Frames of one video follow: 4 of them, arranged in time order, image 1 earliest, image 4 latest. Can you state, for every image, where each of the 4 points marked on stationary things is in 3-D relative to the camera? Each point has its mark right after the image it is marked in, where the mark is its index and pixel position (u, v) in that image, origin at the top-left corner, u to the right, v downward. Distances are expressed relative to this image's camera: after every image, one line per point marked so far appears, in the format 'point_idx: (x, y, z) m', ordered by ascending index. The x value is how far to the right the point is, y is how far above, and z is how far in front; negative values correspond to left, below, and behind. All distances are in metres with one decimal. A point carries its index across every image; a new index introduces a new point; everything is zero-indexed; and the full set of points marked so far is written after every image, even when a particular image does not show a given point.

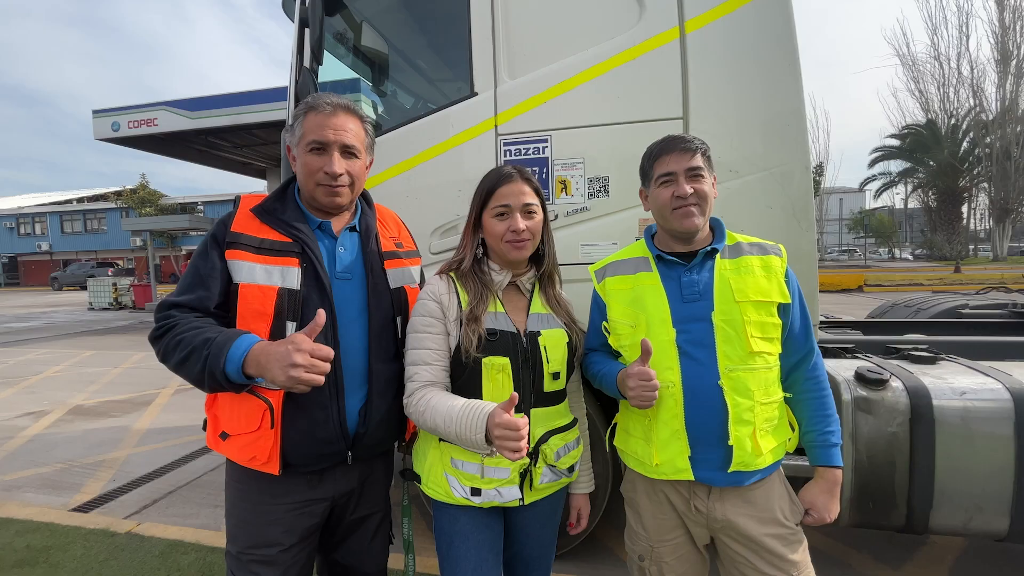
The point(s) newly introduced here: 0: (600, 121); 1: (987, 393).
0: (+0.4, +0.8, +2.3) m
1: (+2.2, -0.5, +2.1) m
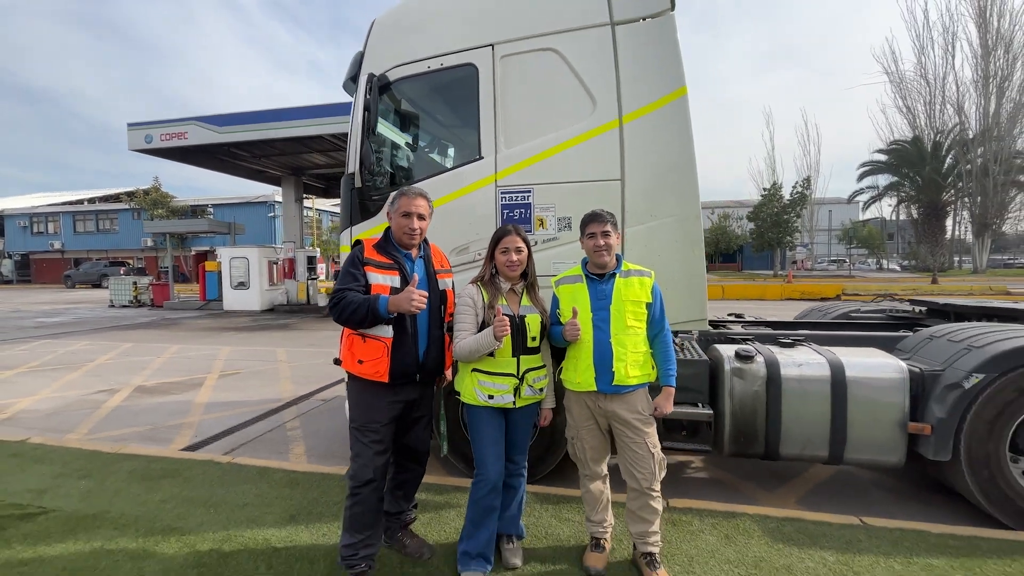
0: (+0.4, +0.8, +3.4) m
1: (+2.1, -0.5, +3.2) m
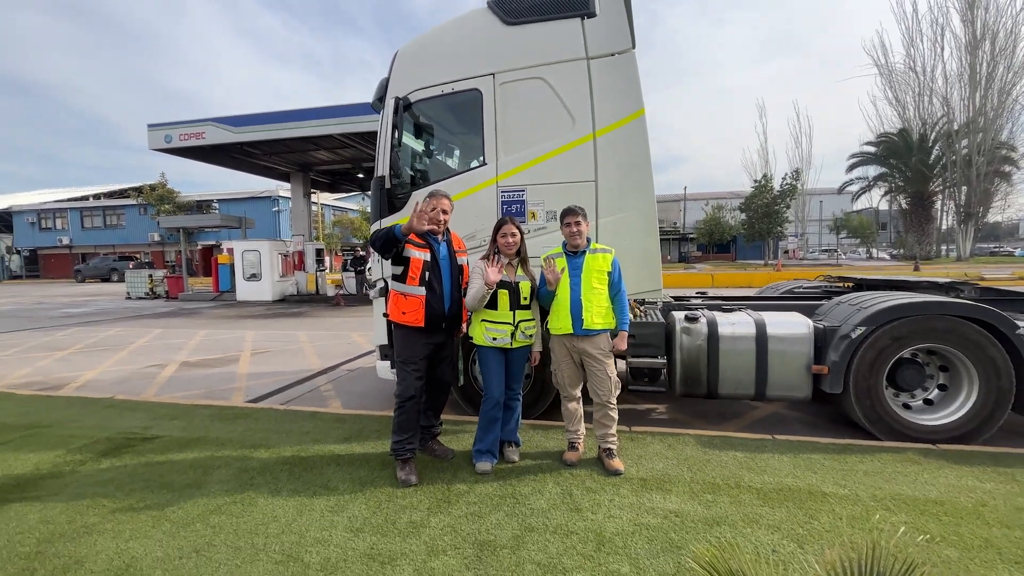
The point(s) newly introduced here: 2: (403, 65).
0: (+0.4, +1.0, +4.3) m
1: (+2.1, -0.3, +4.2) m
2: (-1.1, +2.3, +4.7) m
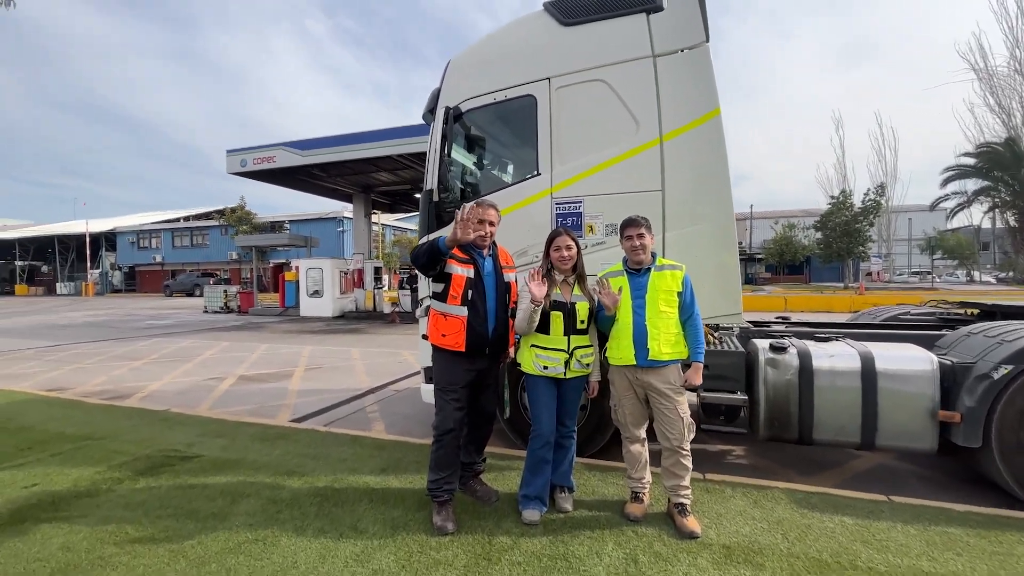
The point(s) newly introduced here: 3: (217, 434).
0: (+0.9, +0.8, +3.9) m
1: (+2.5, -0.5, +3.5) m
2: (-0.6, +2.1, +4.5) m
3: (-2.9, -1.4, +4.5) m
